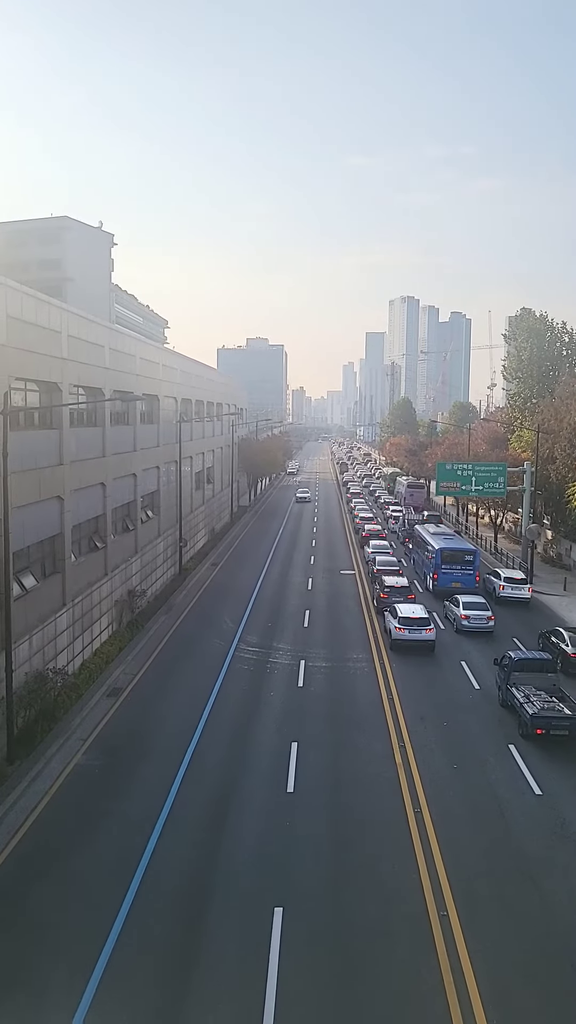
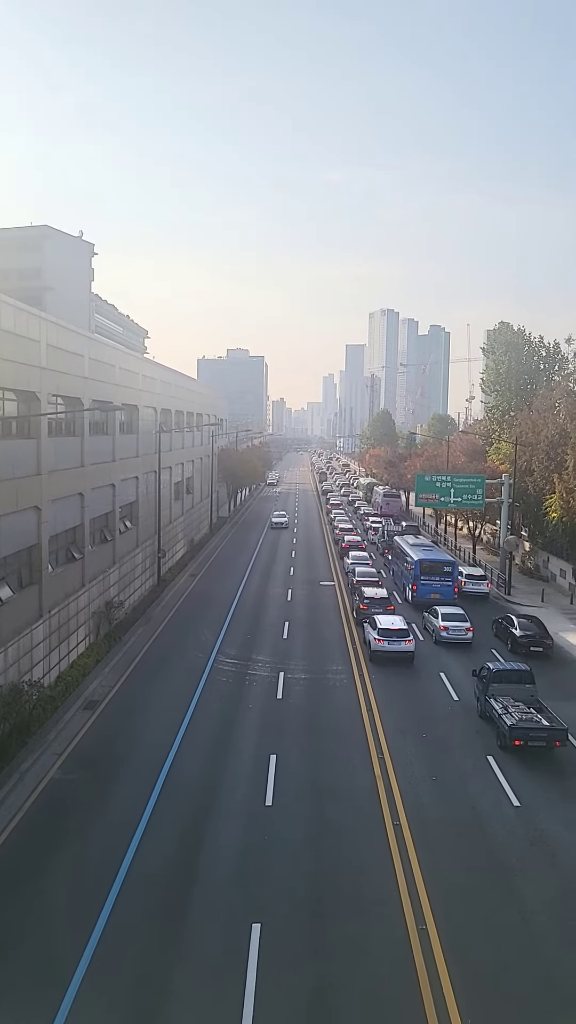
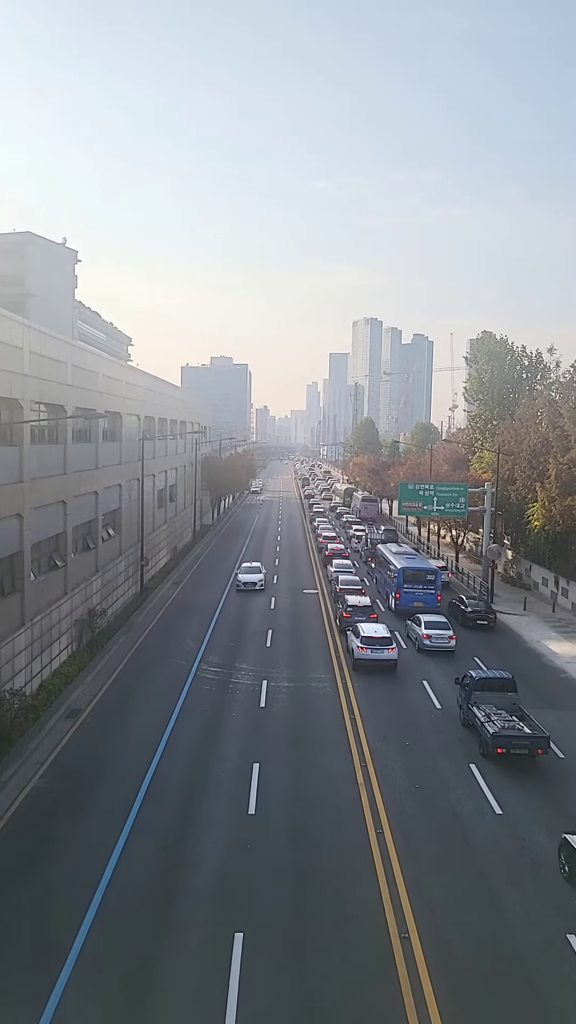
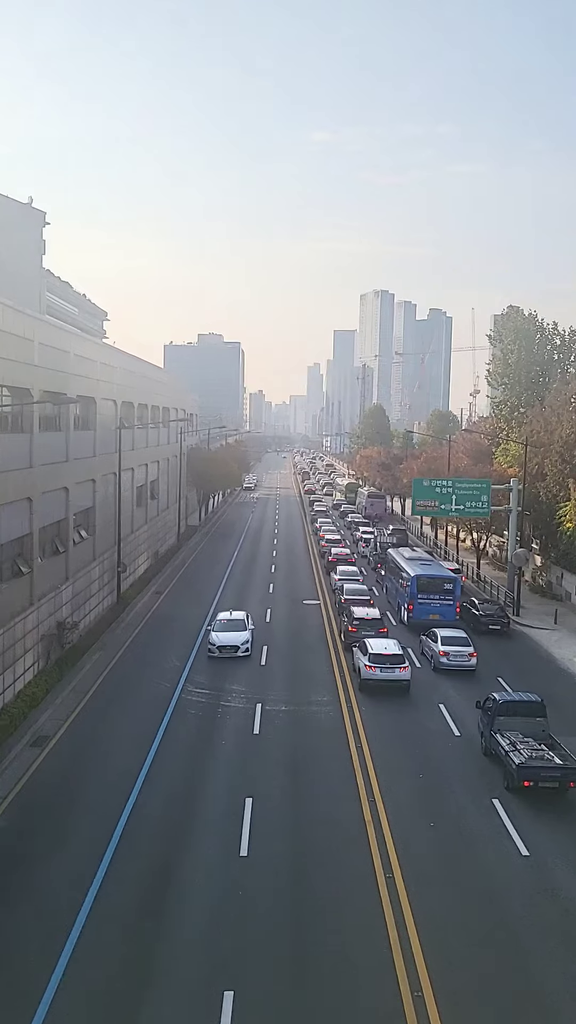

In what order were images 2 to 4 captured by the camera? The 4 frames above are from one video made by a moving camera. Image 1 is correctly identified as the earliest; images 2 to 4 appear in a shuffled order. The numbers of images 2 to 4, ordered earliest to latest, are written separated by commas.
2, 3, 4
